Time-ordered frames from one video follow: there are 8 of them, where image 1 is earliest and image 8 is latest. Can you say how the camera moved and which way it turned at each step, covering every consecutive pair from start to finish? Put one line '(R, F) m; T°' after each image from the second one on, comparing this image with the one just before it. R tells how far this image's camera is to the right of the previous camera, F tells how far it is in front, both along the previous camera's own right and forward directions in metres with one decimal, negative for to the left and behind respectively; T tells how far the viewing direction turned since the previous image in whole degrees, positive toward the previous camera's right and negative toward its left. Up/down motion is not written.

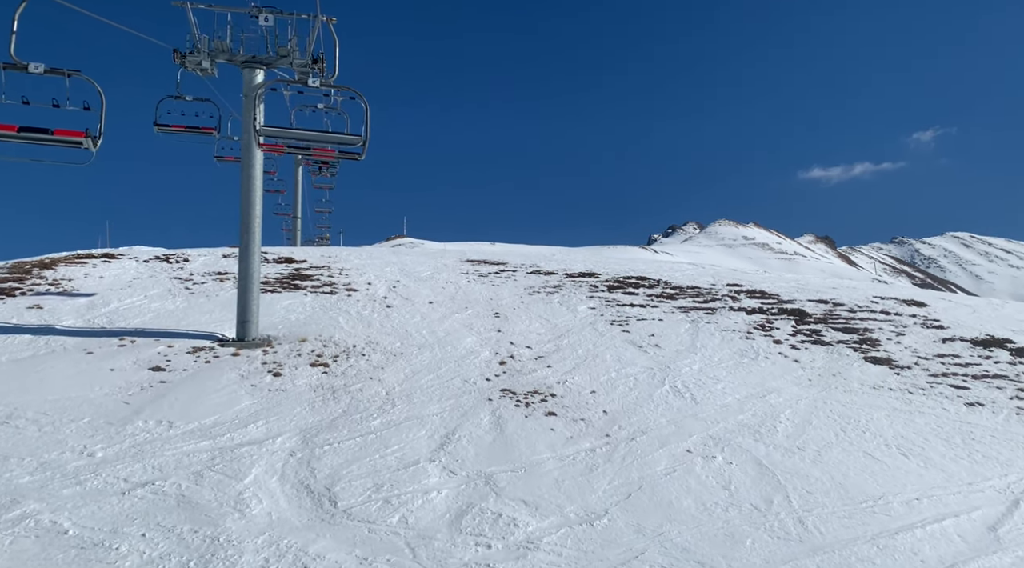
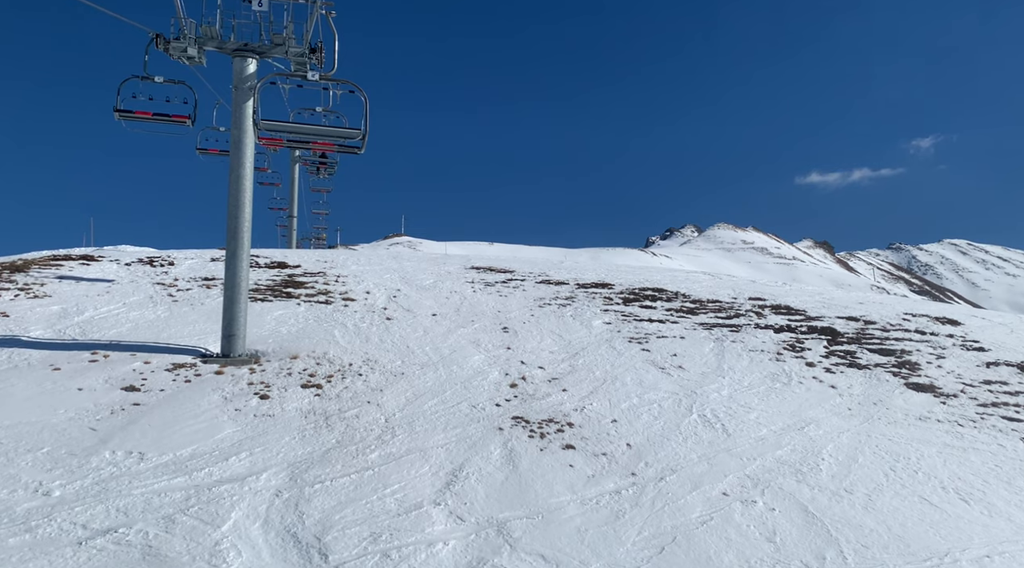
(-0.3, +1.4) m; 0°
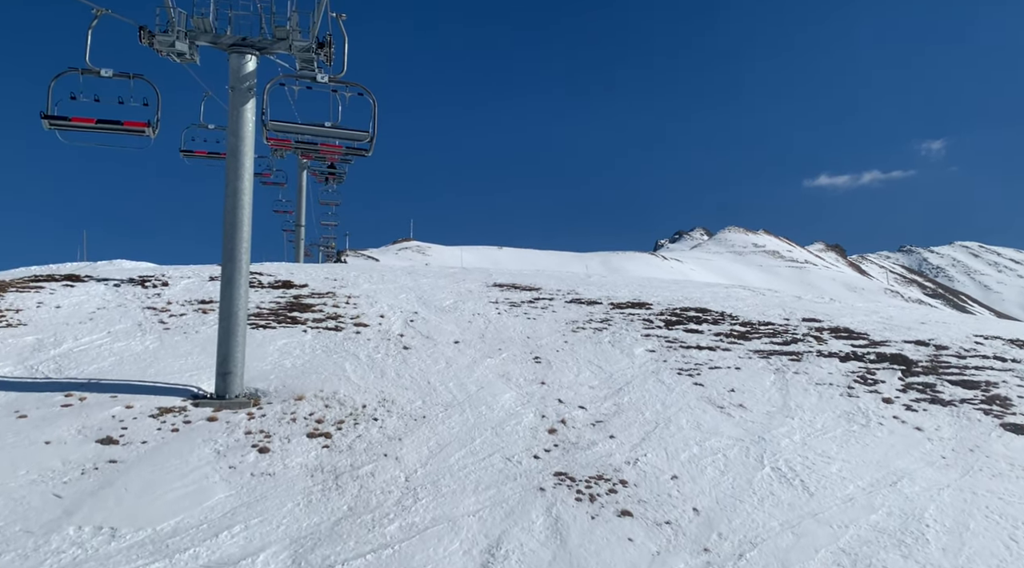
(-0.5, +1.9) m; -1°
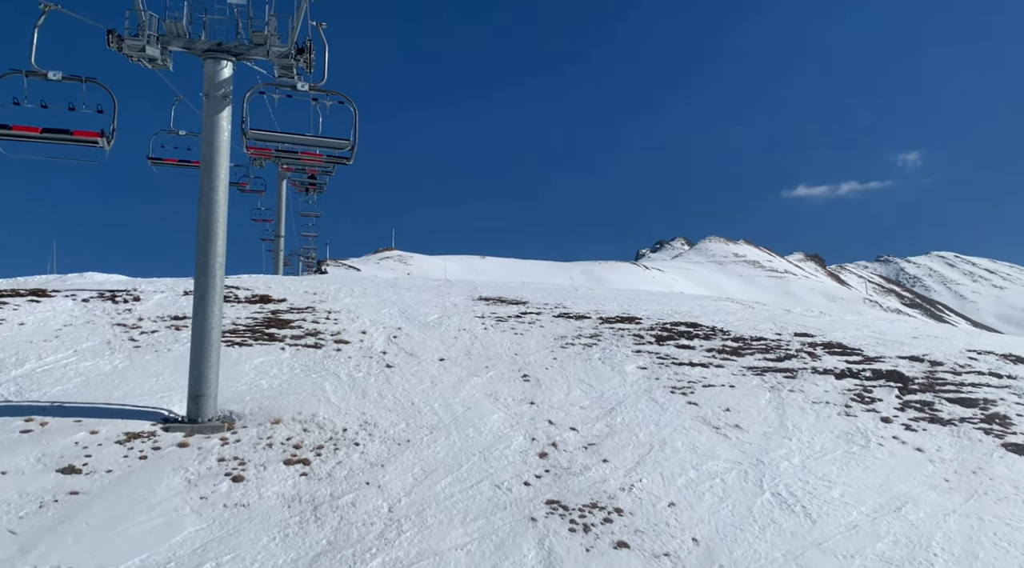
(-0.1, +0.5) m; +1°
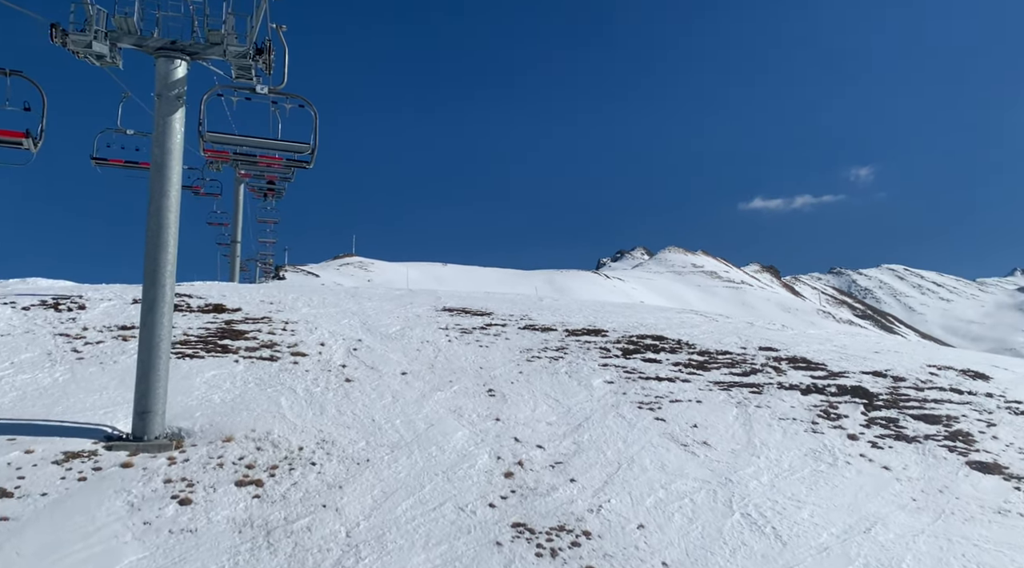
(-0.1, +0.4) m; +3°
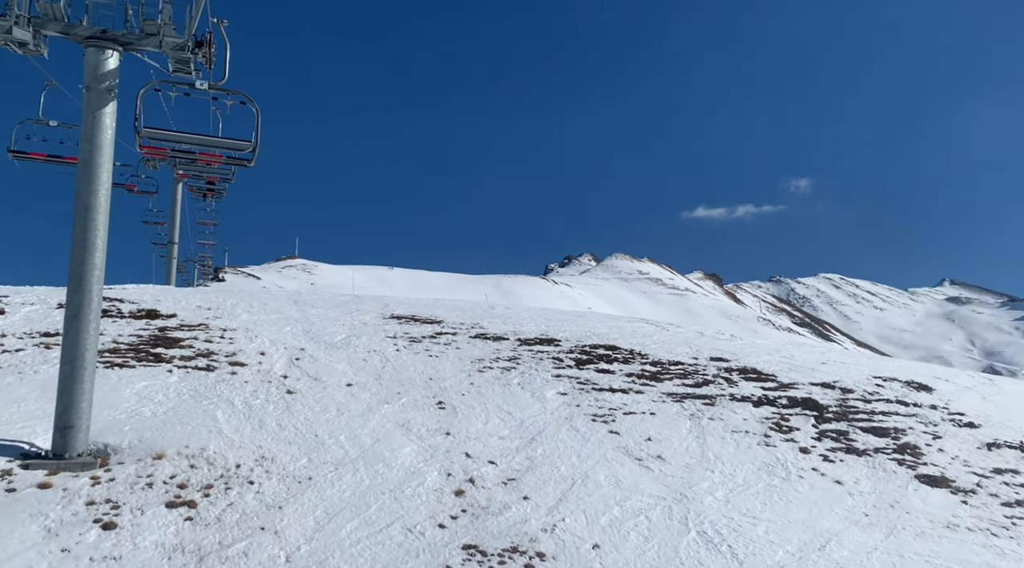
(-0.1, +0.4) m; +4°
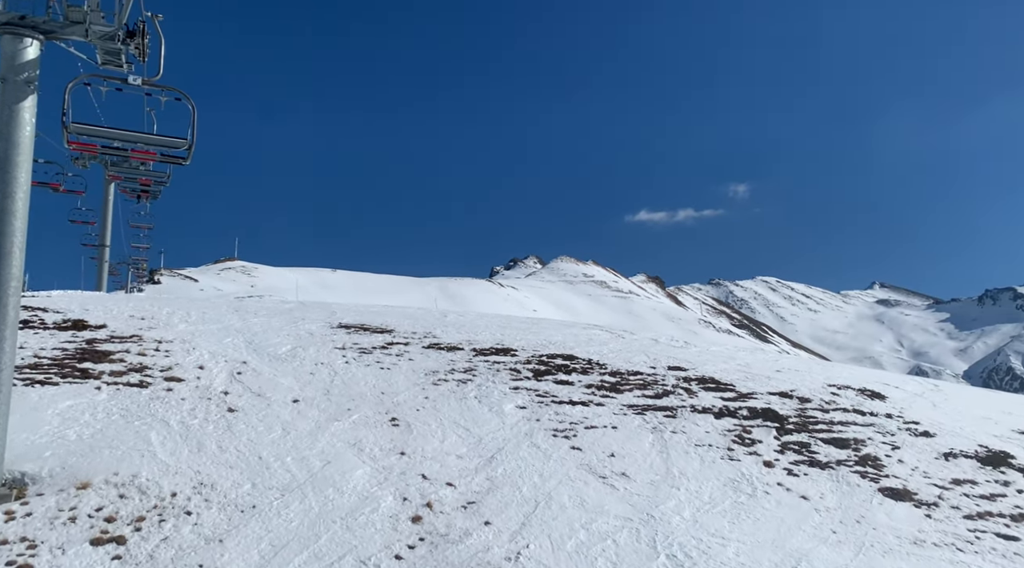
(-0.2, +0.6) m; +4°
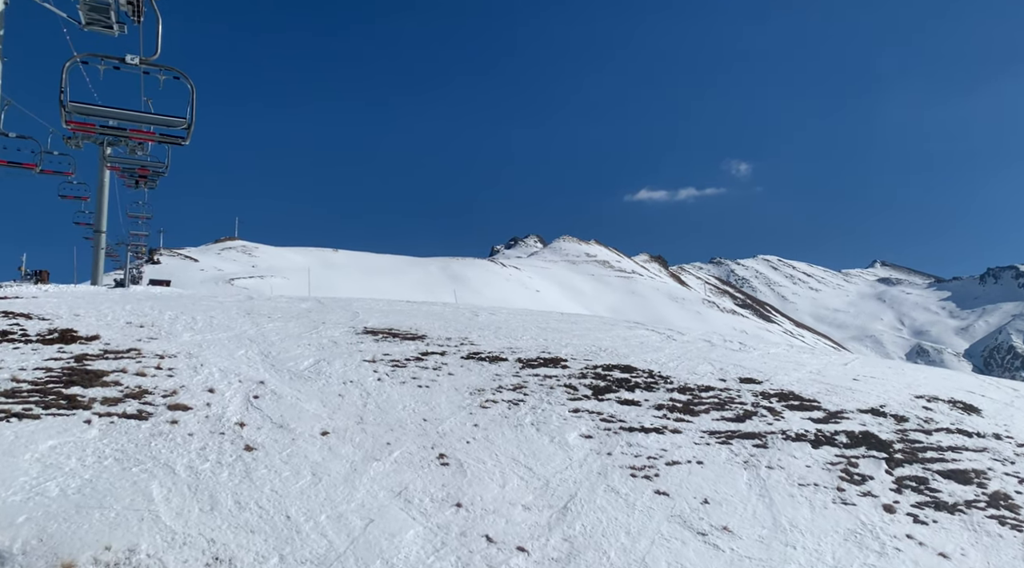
(-1.0, +2.2) m; 0°
